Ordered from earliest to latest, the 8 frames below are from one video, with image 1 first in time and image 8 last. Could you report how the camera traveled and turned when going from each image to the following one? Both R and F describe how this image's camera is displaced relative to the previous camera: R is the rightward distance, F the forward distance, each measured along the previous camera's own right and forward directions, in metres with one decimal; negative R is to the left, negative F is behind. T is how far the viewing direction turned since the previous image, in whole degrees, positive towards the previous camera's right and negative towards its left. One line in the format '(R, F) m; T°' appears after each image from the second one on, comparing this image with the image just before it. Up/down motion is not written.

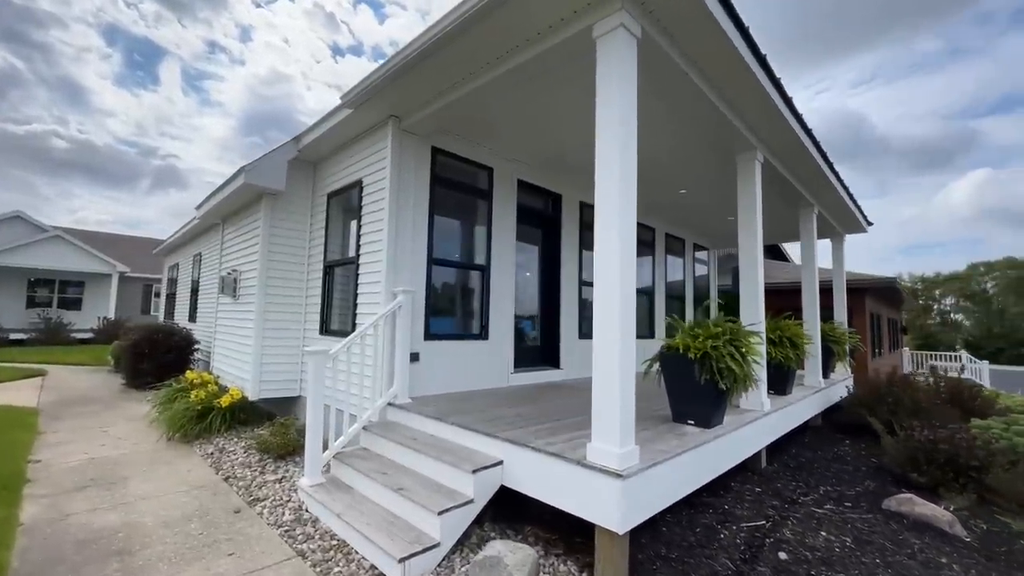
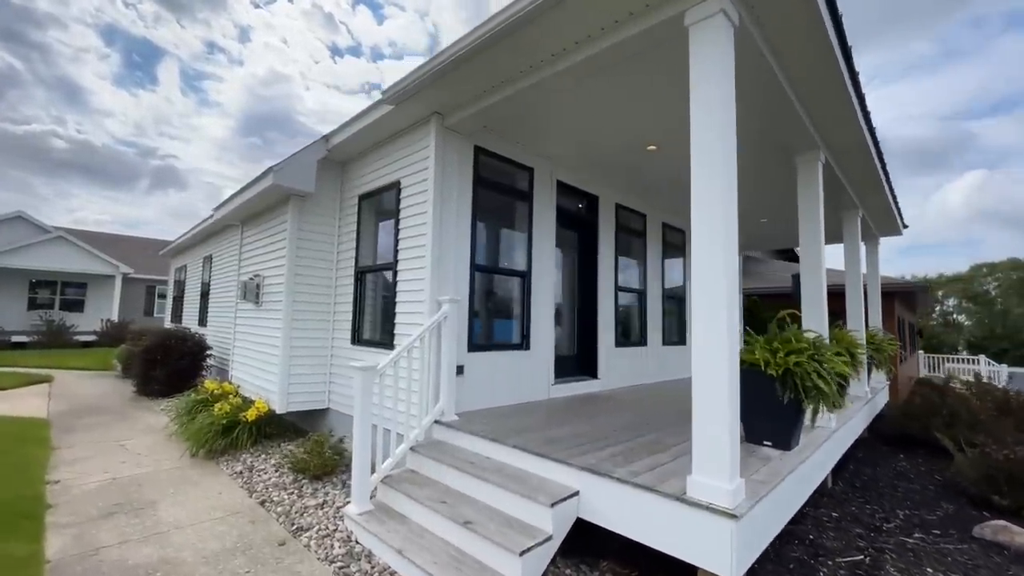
(-0.5, +0.3) m; 0°
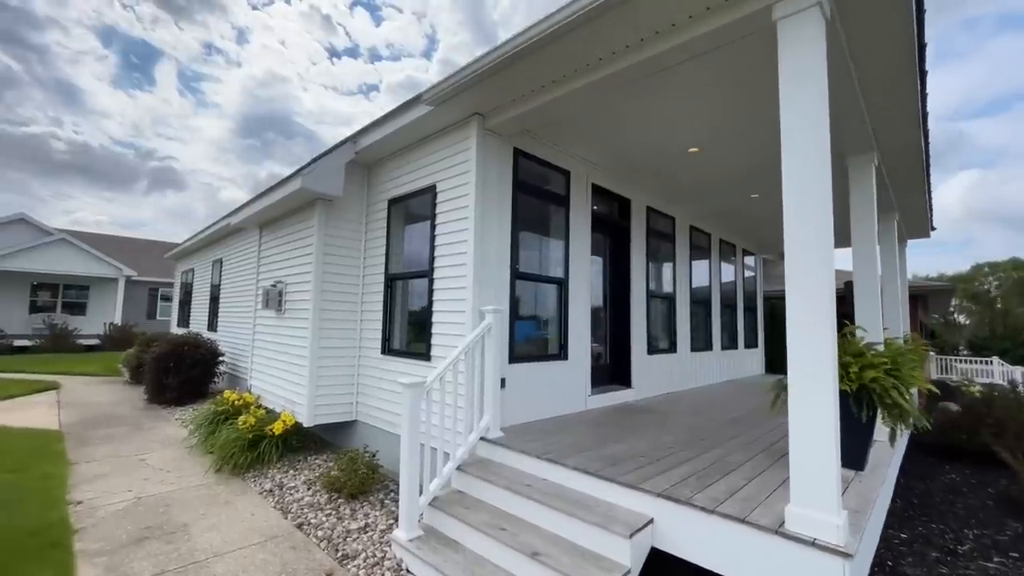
(-0.4, +0.2) m; 0°
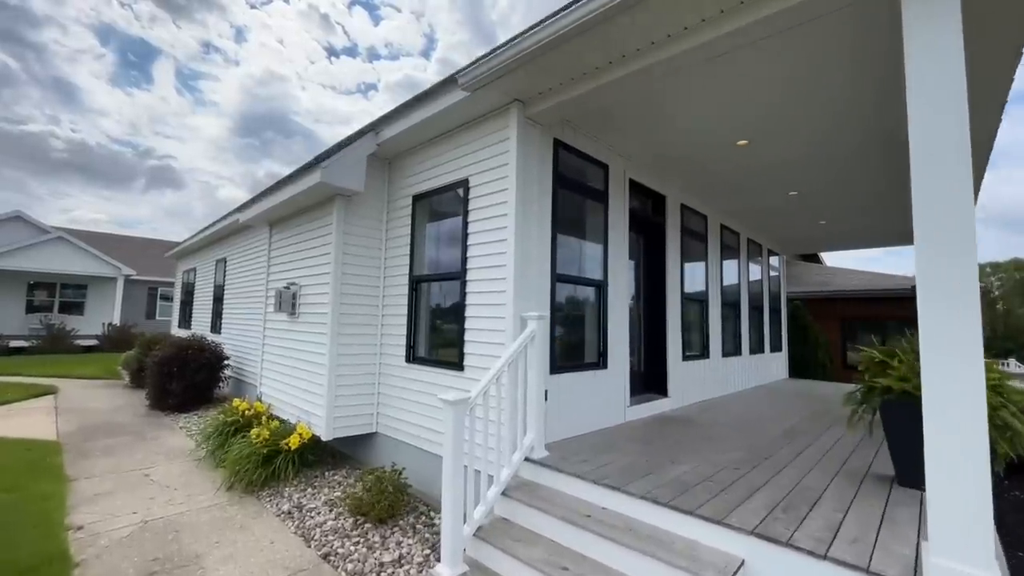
(-0.4, +0.3) m; 0°
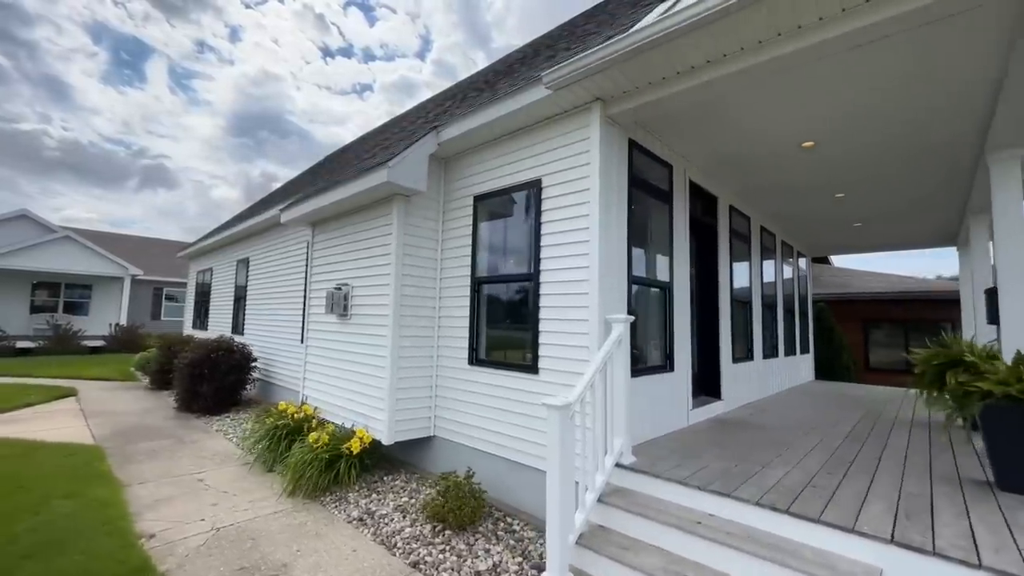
(-0.7, +0.1) m; +1°
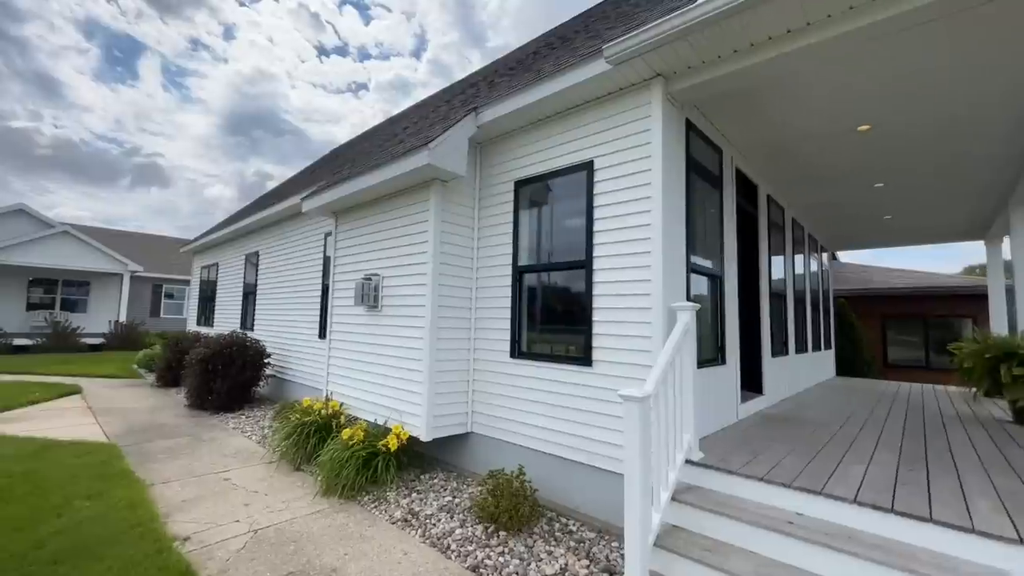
(-0.4, +0.2) m; +1°
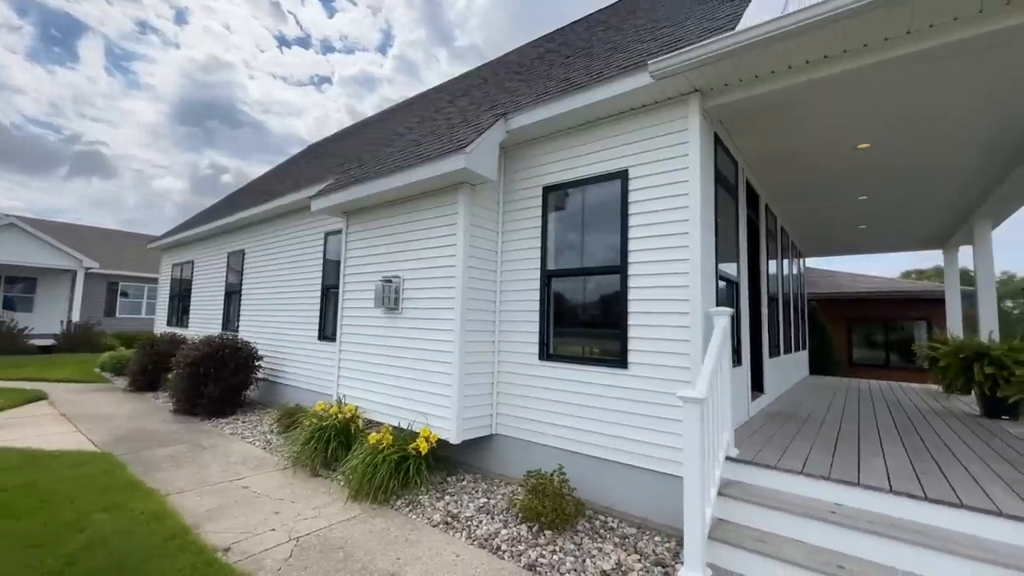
(-0.6, 0.0) m; +4°
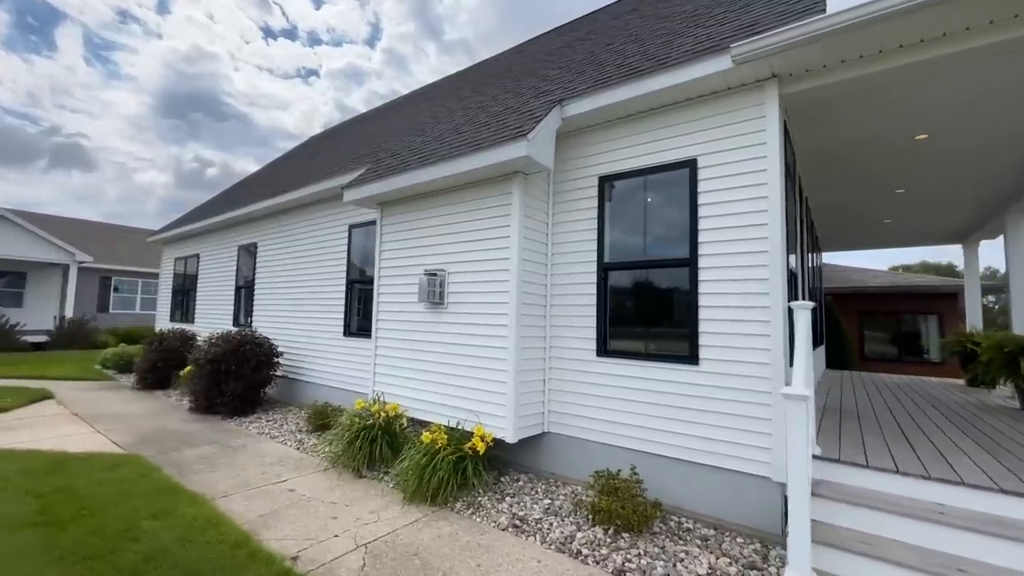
(-0.6, +0.2) m; +1°
